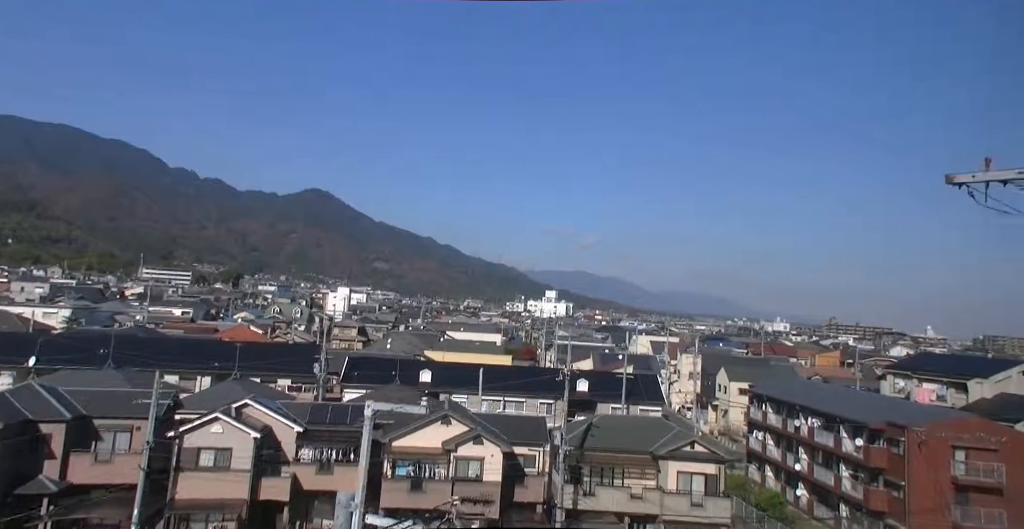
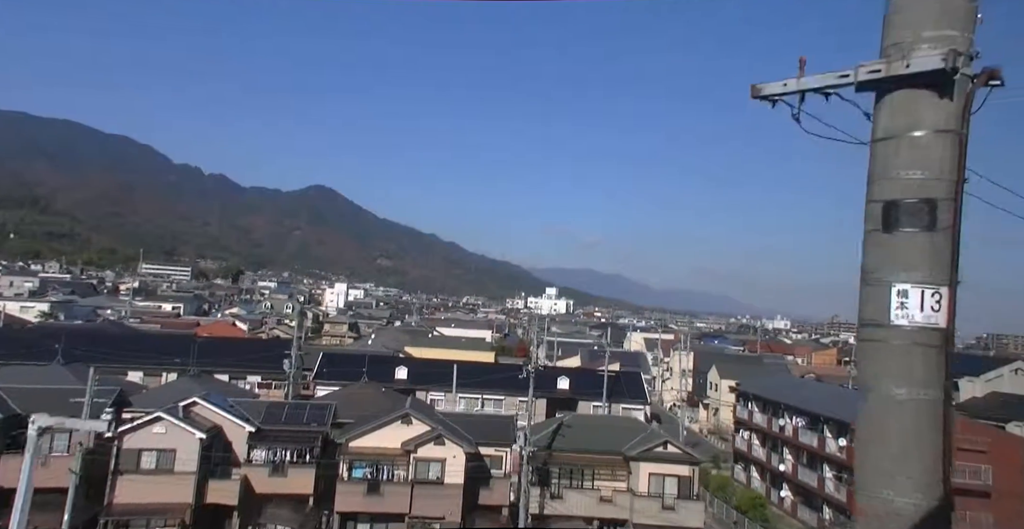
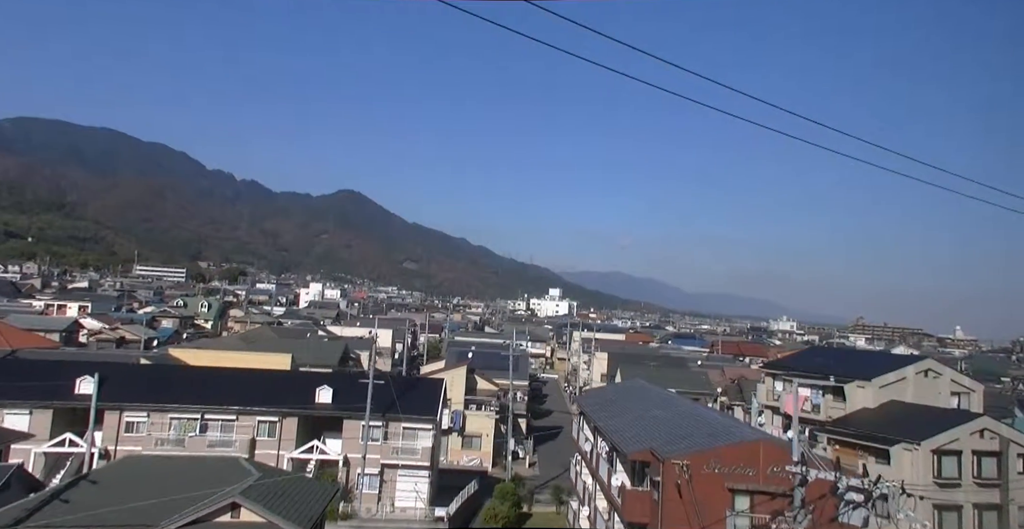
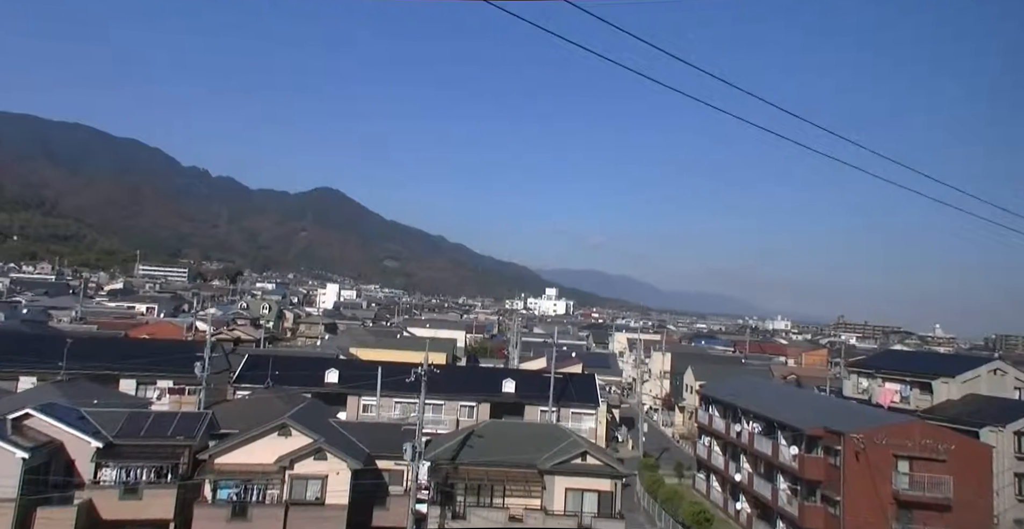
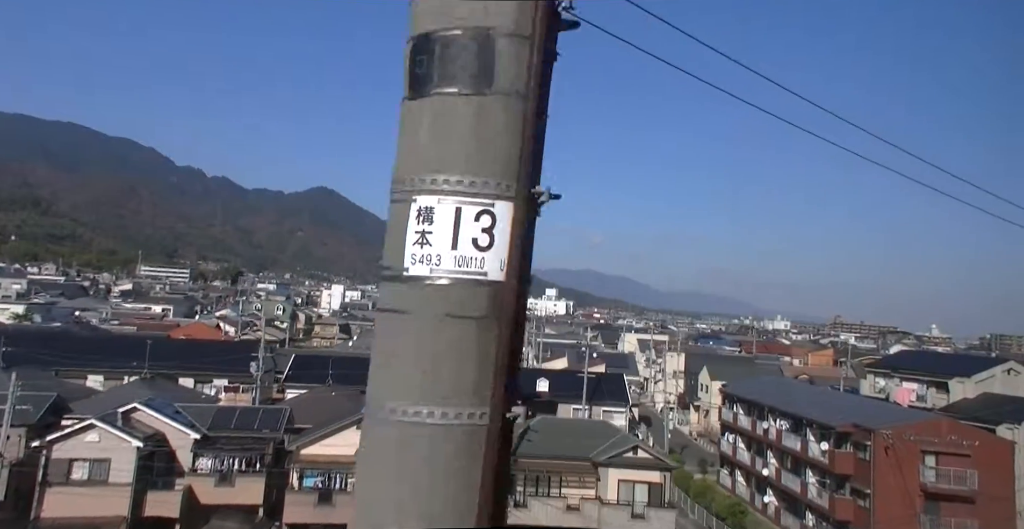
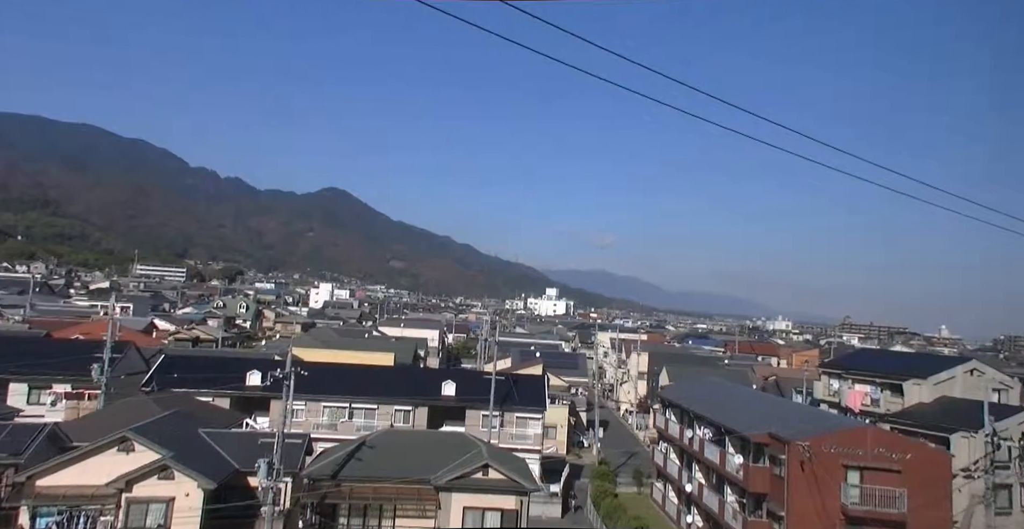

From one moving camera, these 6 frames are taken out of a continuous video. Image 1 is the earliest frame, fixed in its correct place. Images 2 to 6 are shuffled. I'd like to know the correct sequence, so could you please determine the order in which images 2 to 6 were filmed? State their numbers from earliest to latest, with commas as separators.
2, 5, 4, 6, 3
